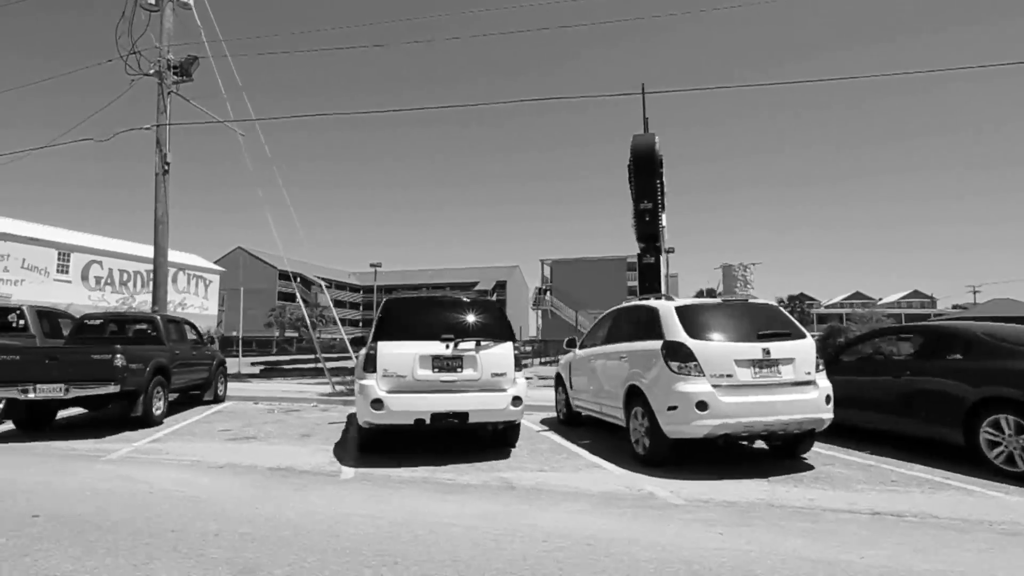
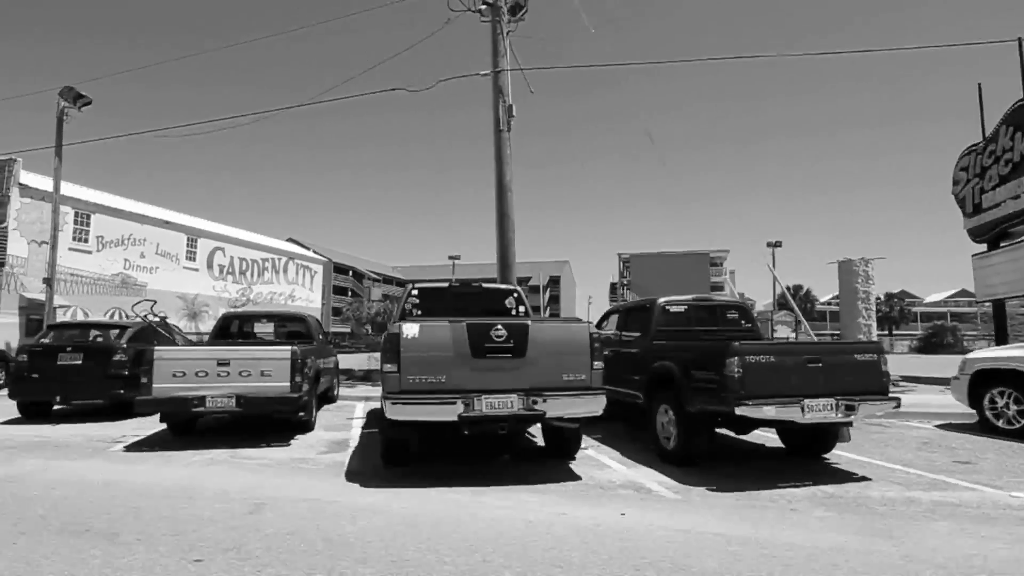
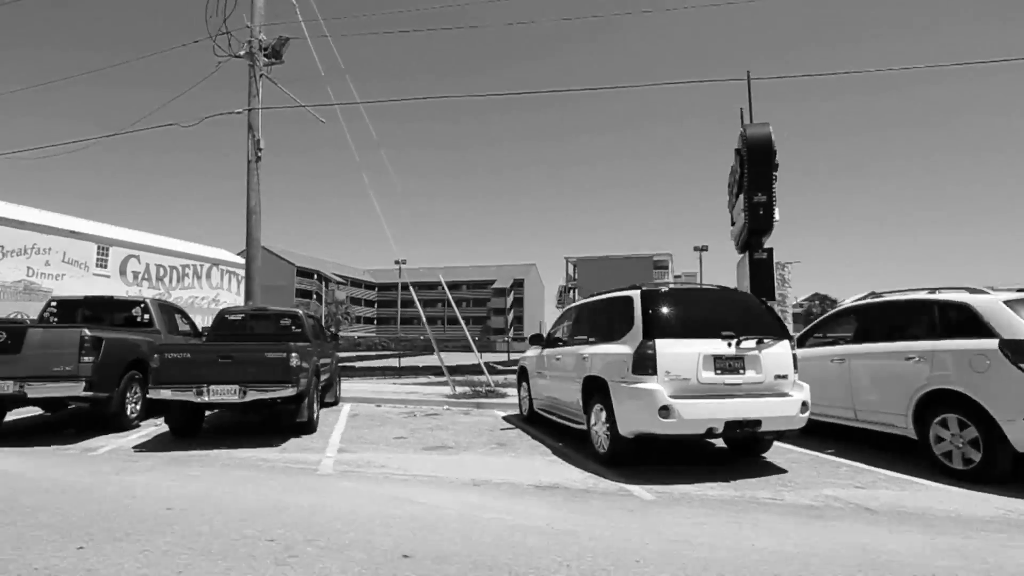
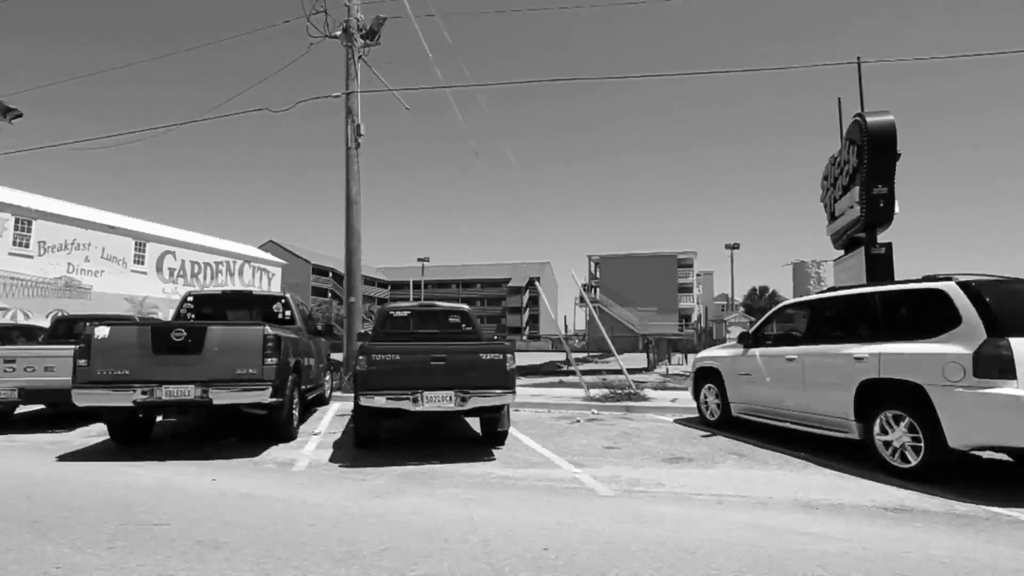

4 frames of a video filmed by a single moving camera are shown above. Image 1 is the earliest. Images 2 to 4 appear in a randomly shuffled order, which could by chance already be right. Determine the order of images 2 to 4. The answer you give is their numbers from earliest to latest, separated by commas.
3, 4, 2
